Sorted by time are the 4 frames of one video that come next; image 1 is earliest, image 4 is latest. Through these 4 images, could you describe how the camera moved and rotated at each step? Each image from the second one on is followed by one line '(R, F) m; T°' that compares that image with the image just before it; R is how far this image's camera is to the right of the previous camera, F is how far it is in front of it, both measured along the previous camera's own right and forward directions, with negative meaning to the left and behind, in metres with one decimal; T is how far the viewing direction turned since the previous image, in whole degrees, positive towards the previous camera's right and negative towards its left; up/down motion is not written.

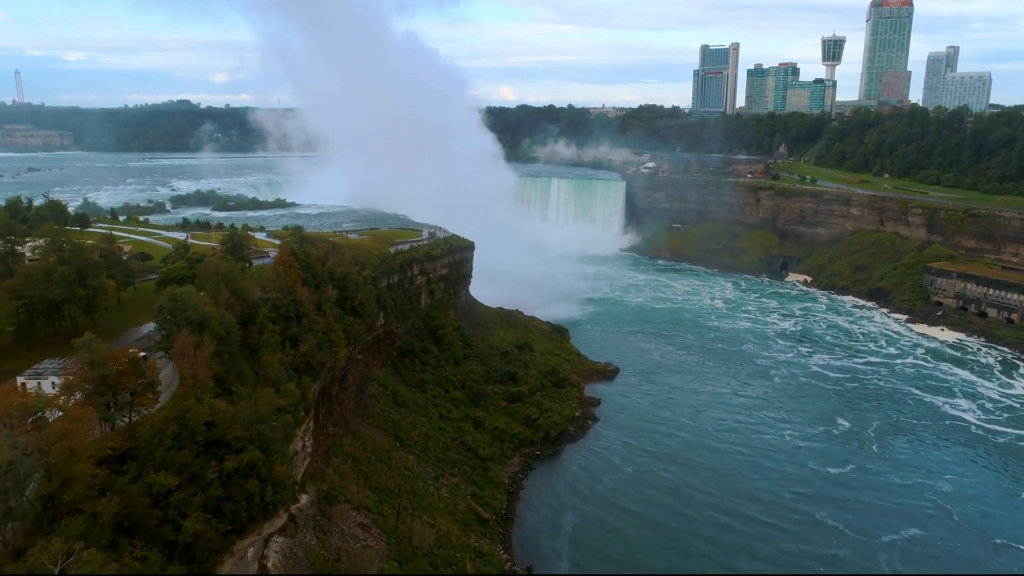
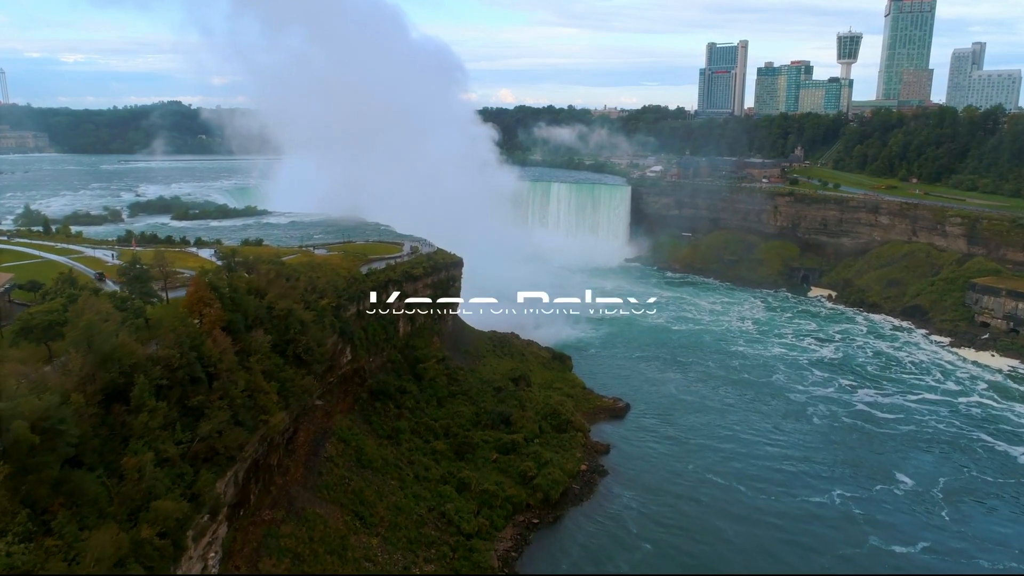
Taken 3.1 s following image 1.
(+0.1, +2.9) m; 0°
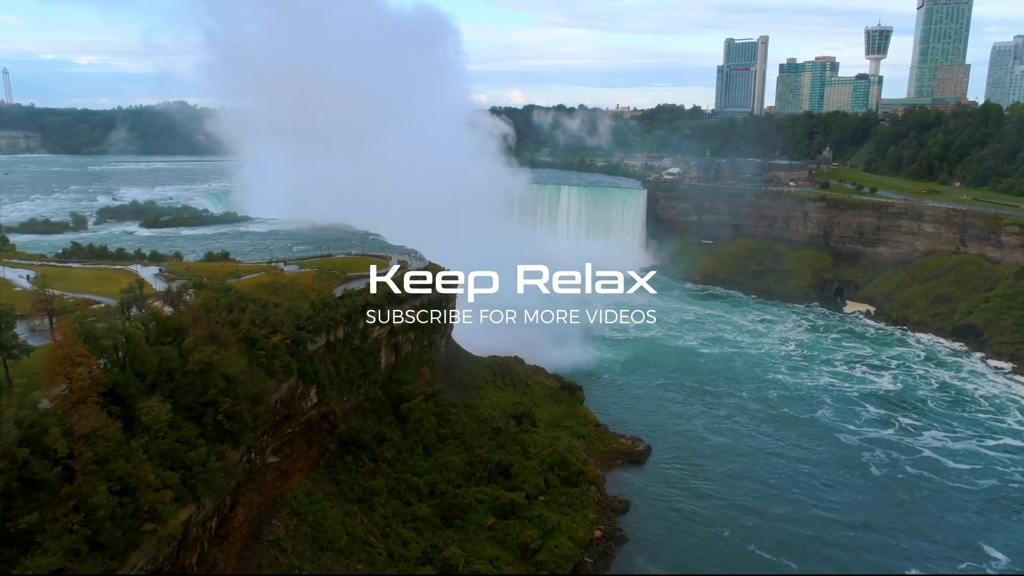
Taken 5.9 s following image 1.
(+0.2, +2.5) m; -1°
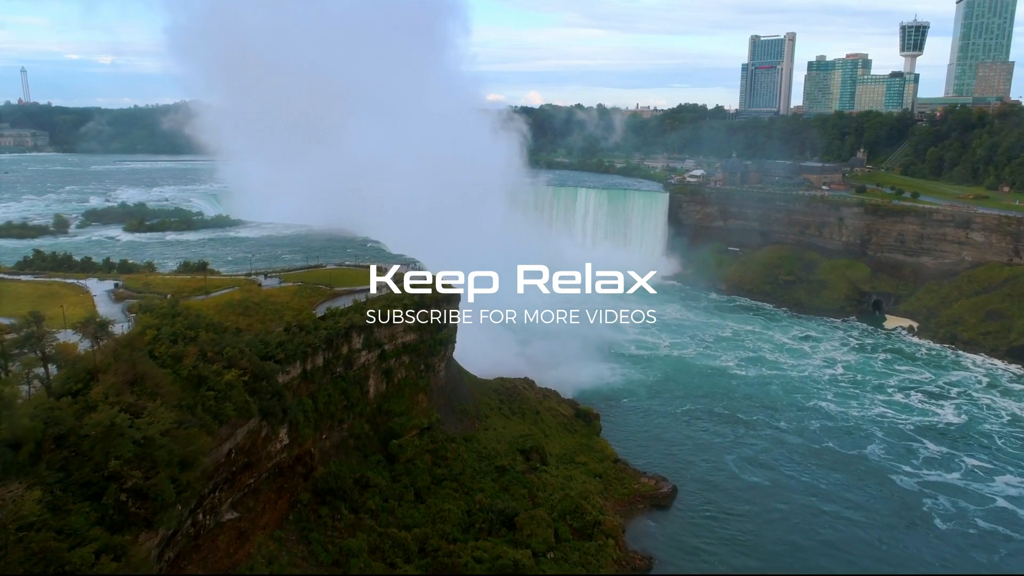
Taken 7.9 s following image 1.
(+0.1, +1.8) m; -1°
